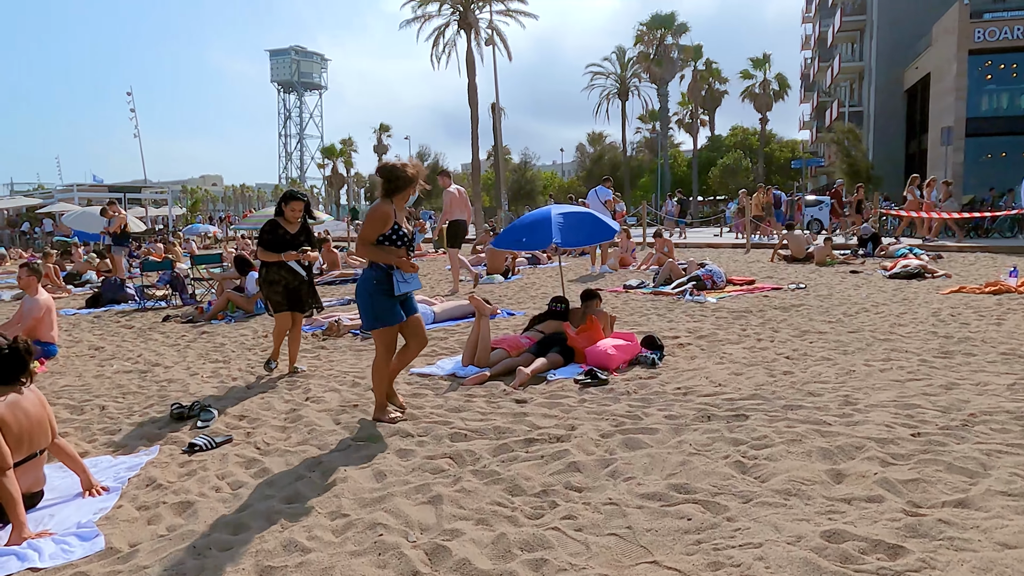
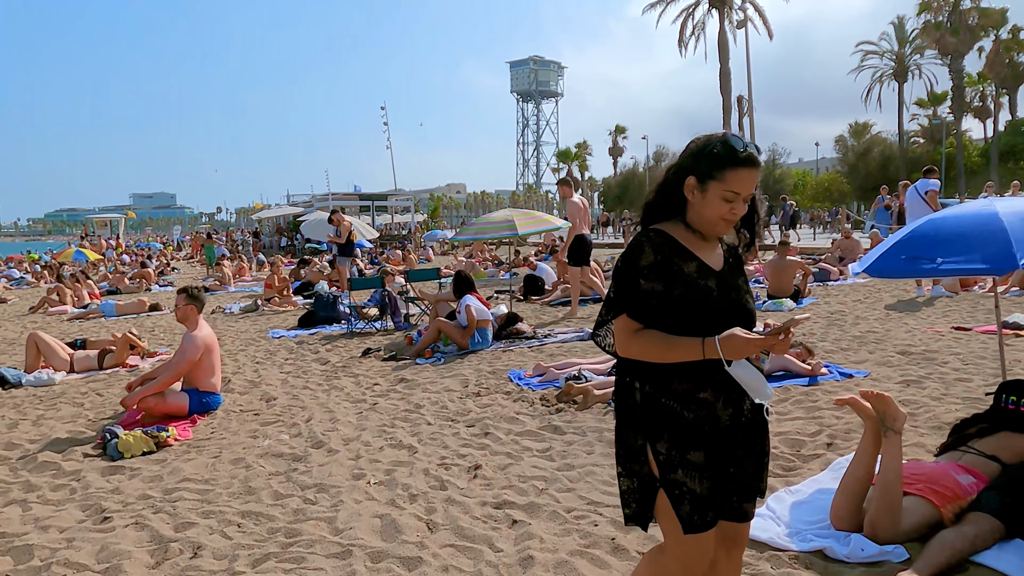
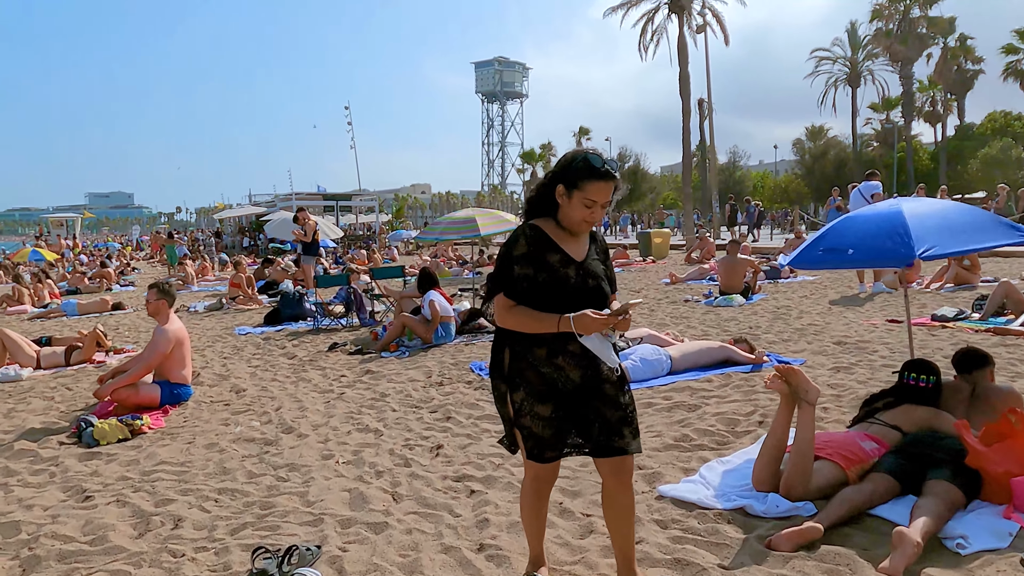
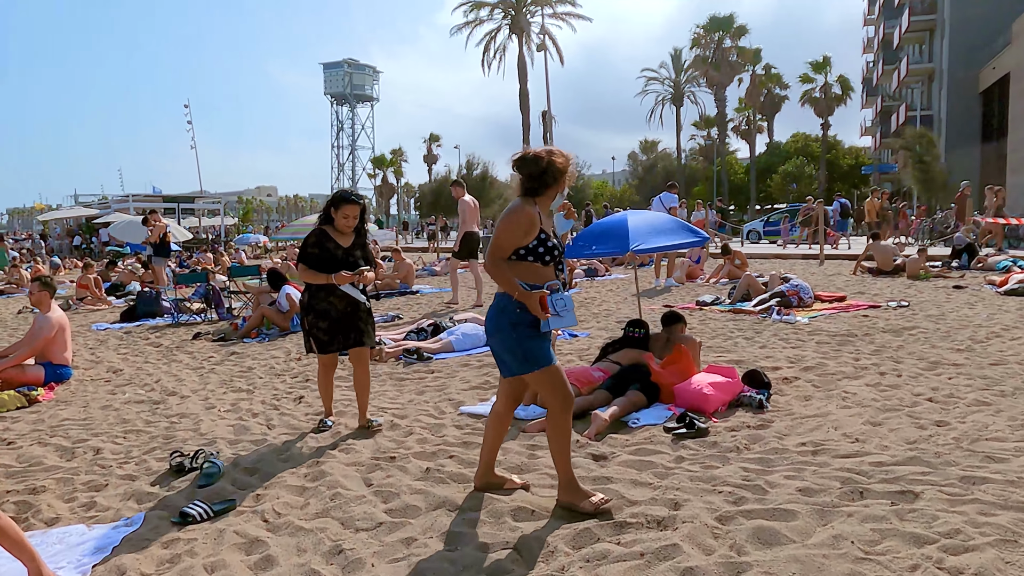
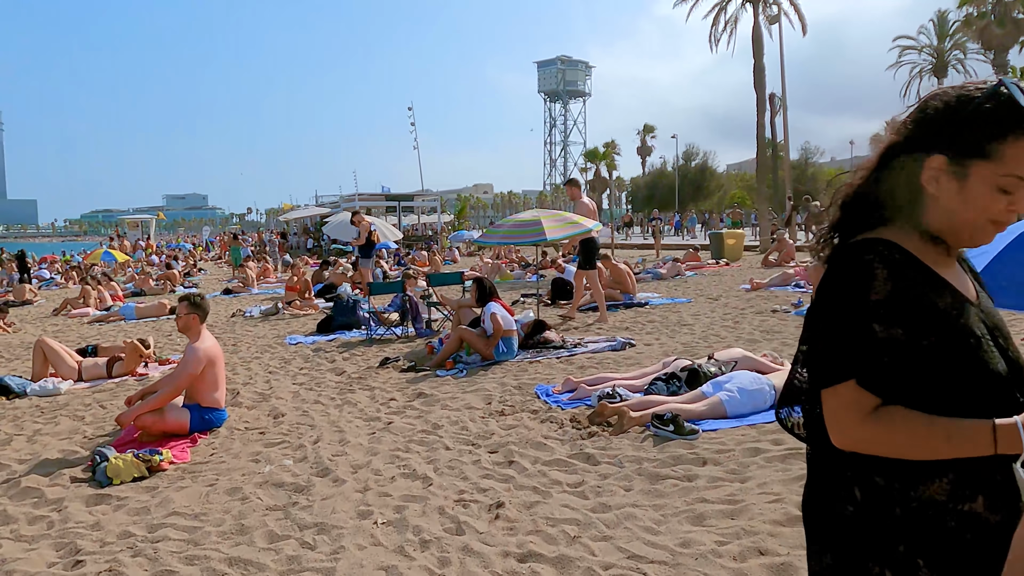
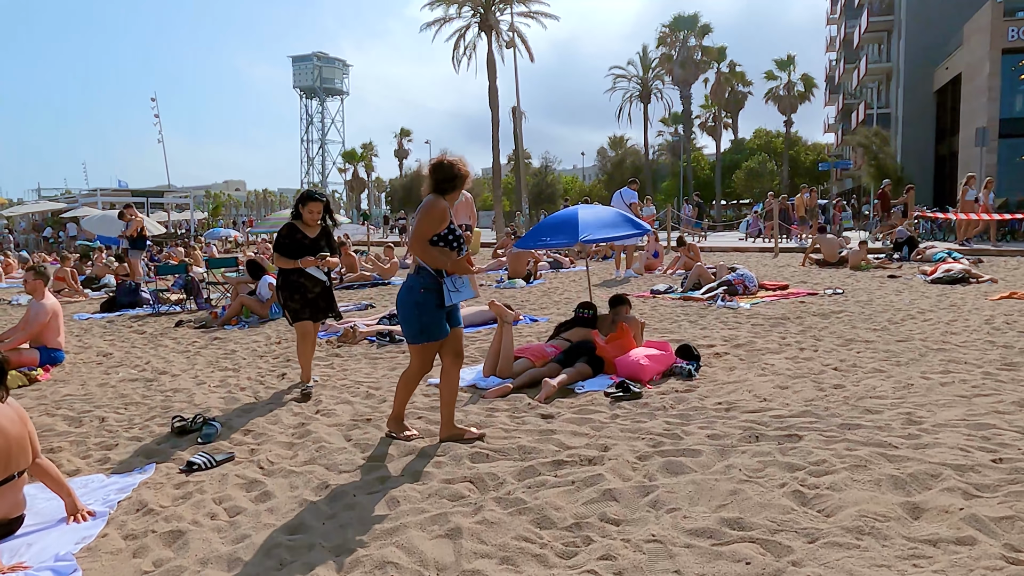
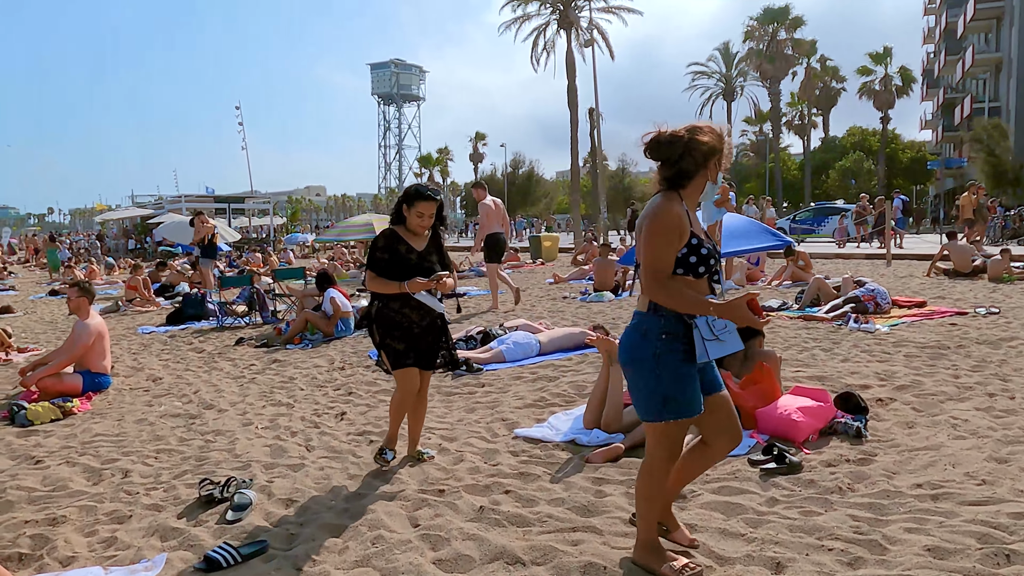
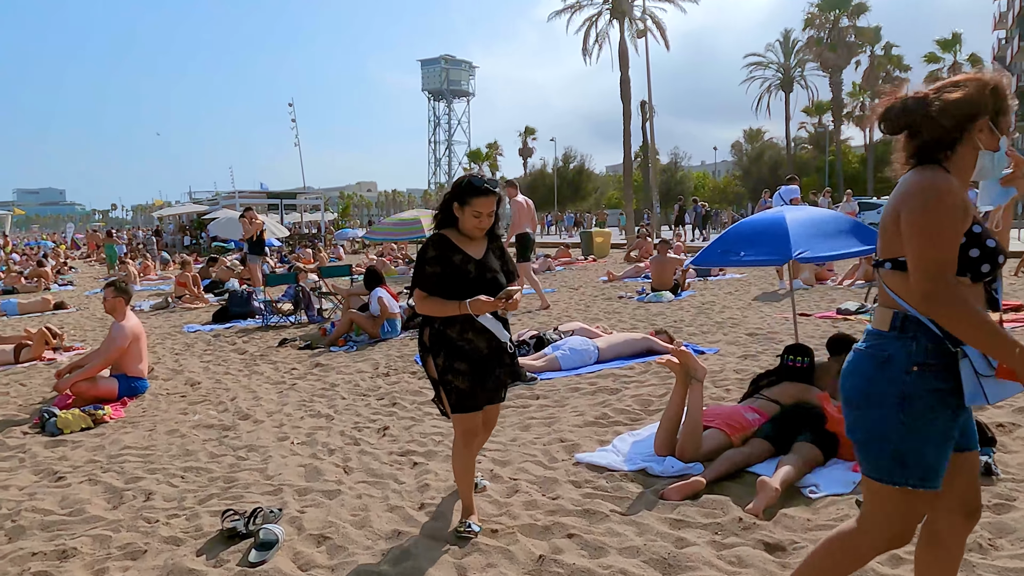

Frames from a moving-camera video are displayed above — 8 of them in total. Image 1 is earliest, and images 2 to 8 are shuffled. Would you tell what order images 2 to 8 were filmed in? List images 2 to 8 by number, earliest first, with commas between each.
6, 4, 7, 8, 3, 2, 5
